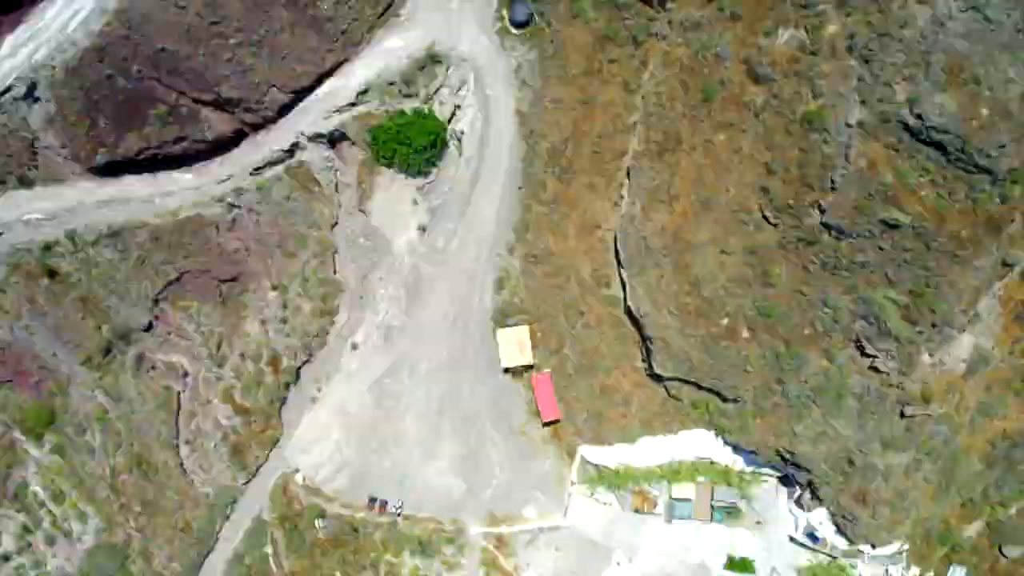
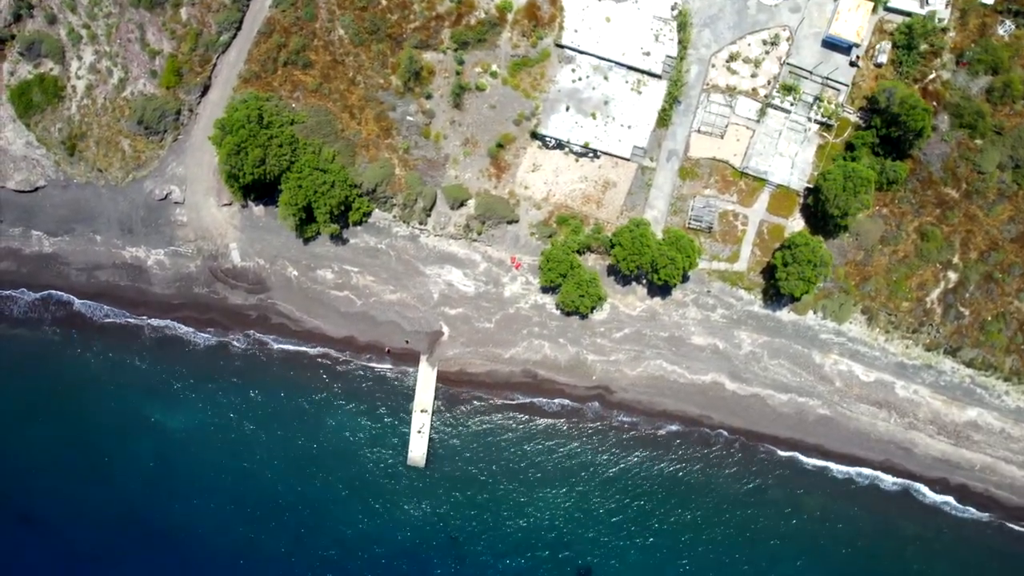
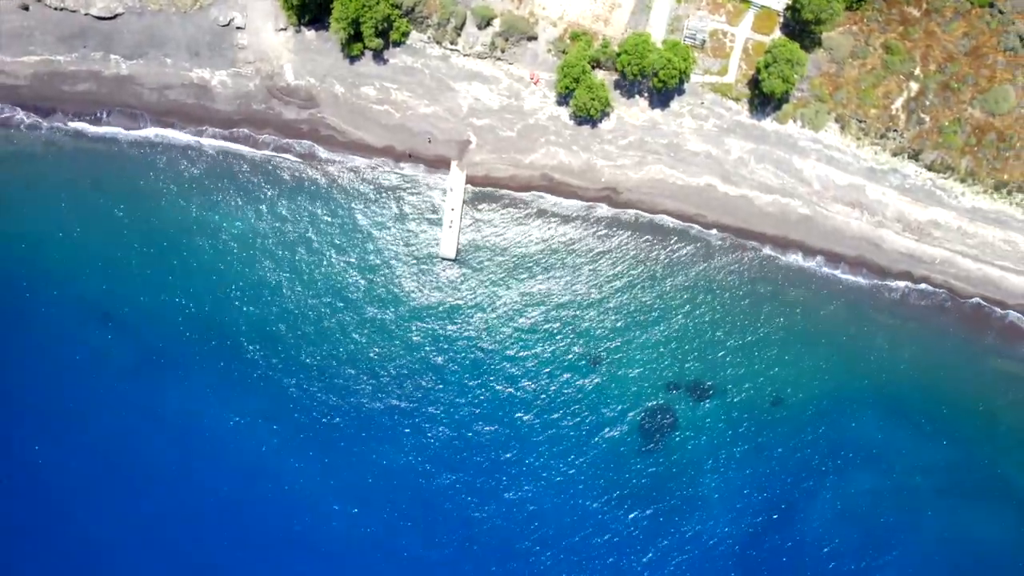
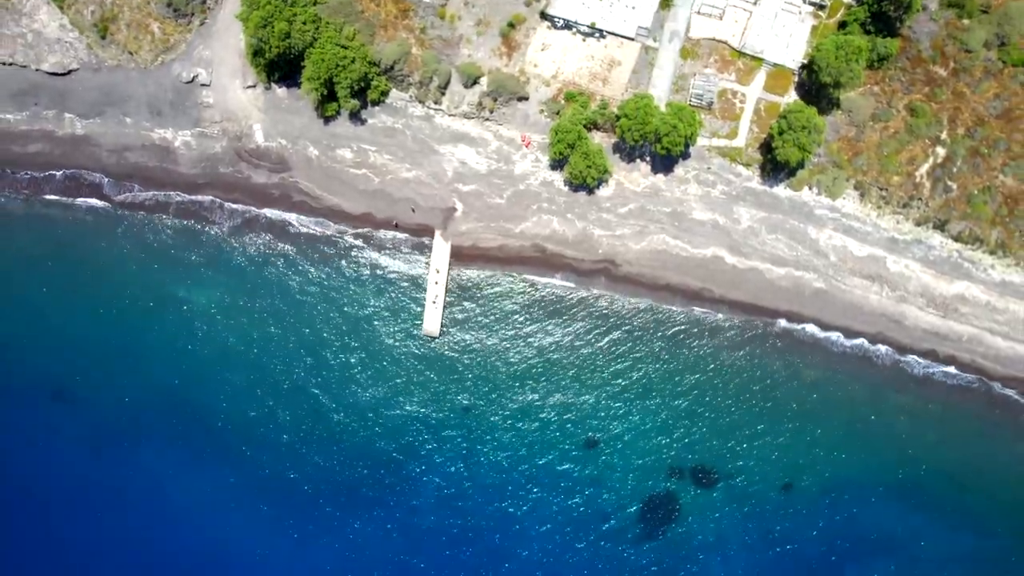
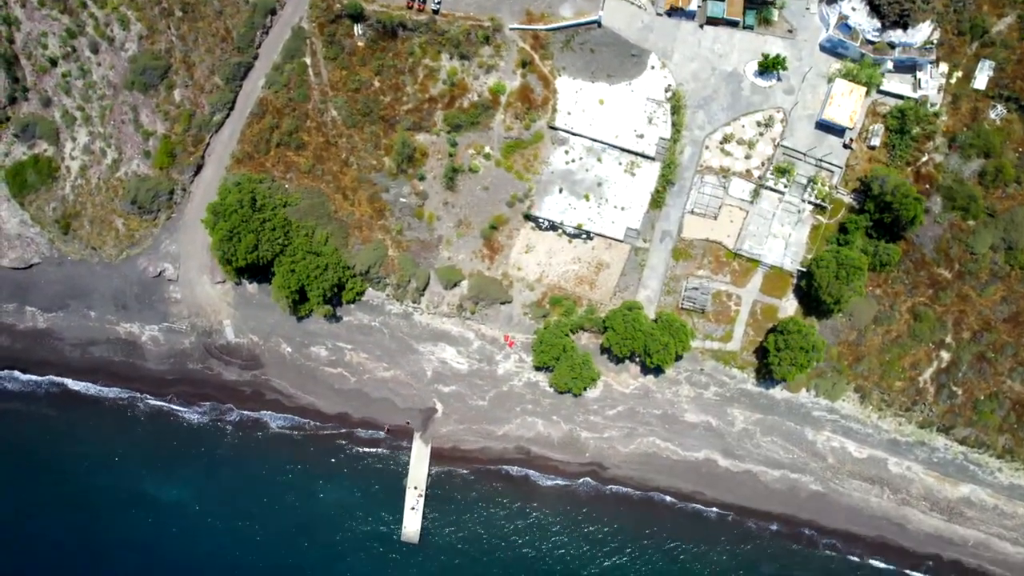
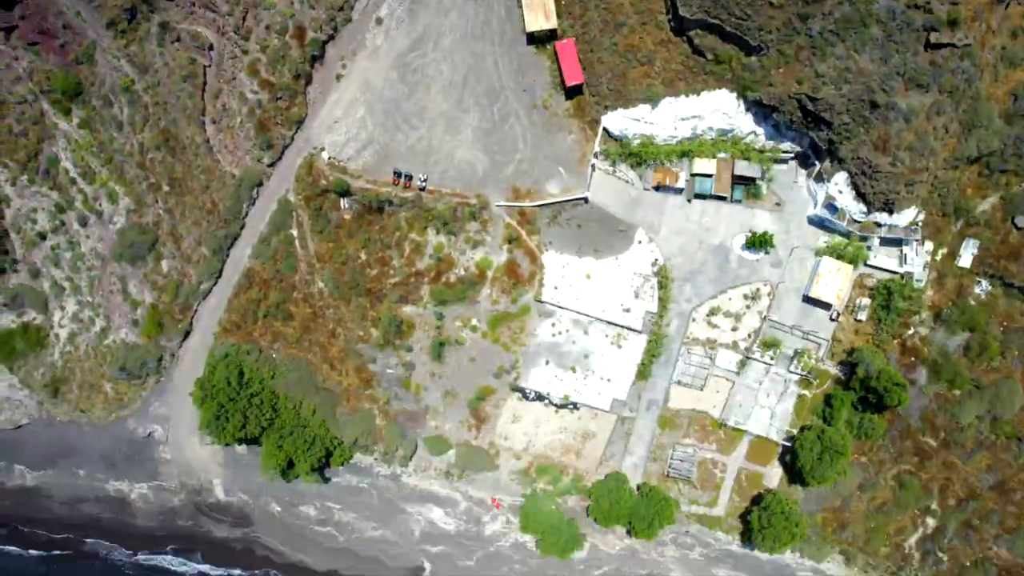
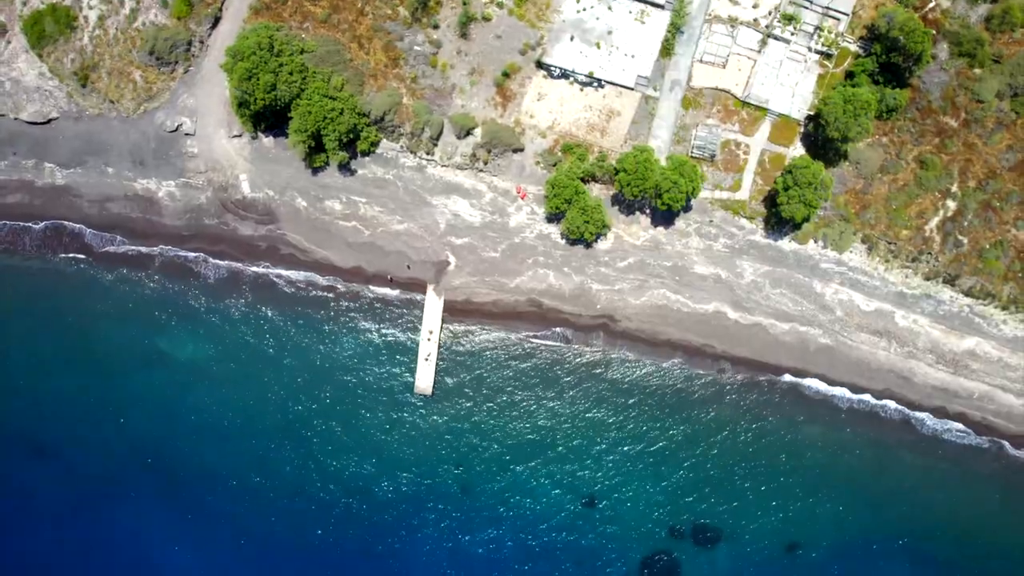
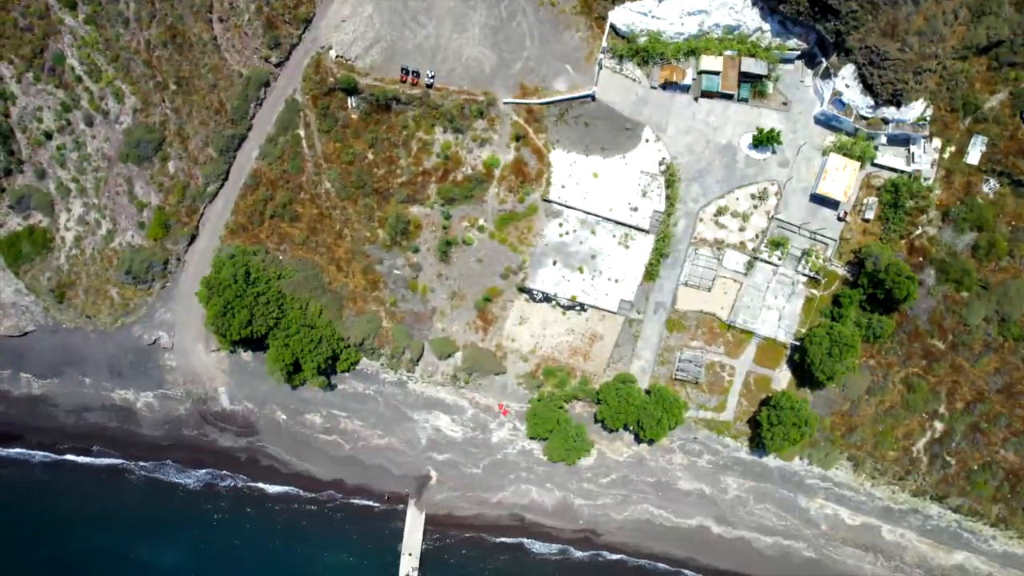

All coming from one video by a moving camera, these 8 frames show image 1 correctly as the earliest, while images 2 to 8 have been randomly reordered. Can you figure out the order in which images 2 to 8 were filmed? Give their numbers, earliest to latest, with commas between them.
6, 8, 5, 2, 7, 4, 3
